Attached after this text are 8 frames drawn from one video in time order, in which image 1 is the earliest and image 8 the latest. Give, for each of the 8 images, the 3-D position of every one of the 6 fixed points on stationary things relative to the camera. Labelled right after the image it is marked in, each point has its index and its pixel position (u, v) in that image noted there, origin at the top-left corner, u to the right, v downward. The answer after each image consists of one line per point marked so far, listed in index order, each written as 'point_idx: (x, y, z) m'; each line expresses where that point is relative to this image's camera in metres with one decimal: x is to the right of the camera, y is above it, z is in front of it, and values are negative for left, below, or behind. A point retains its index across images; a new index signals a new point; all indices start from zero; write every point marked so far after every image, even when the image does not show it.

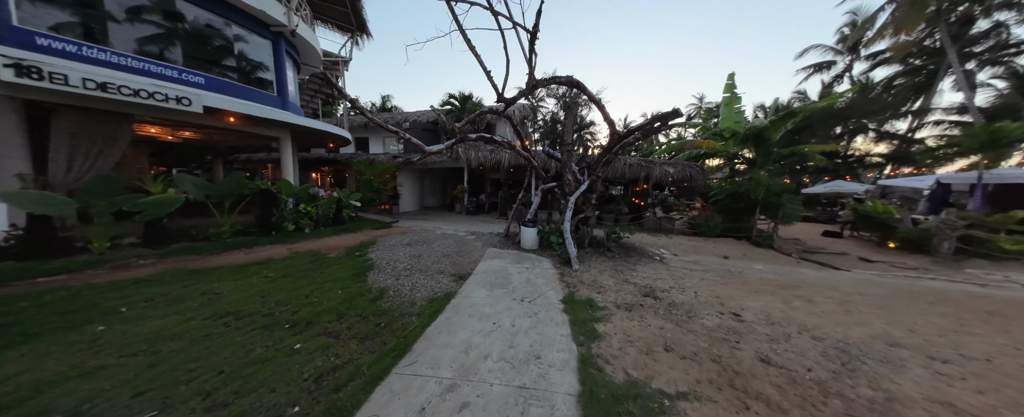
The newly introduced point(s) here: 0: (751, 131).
0: (+8.5, +2.8, +8.3) m
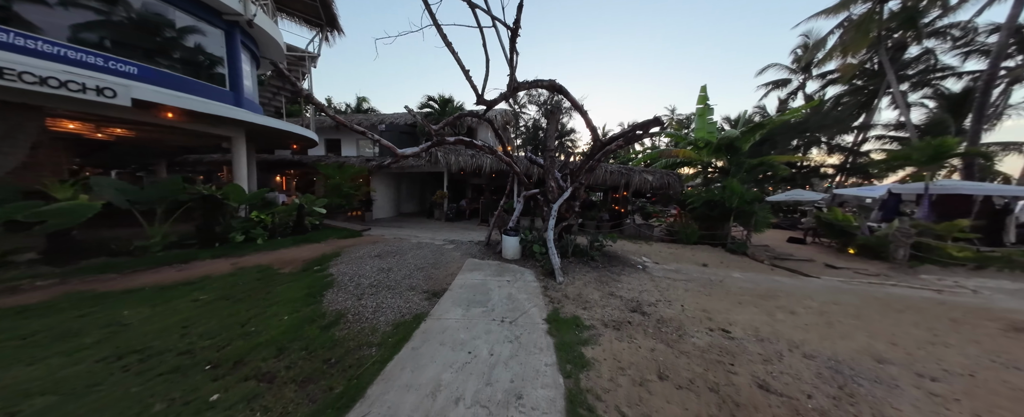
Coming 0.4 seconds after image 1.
0: (+7.8, +2.5, +8.6) m
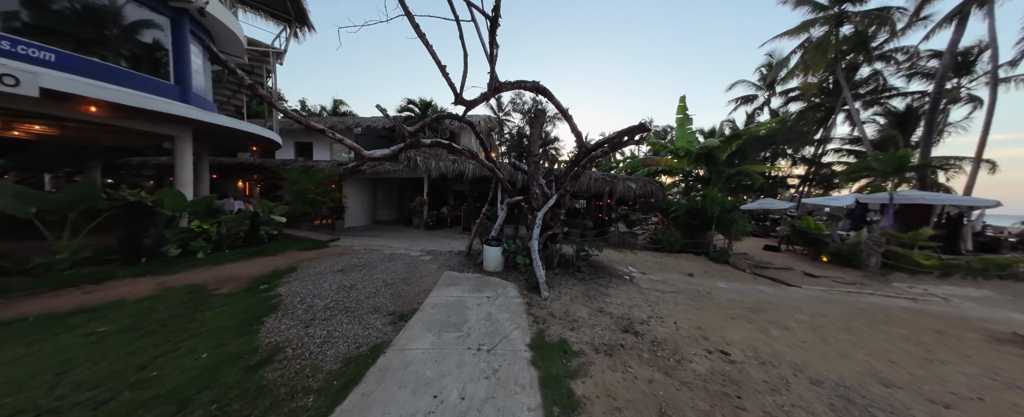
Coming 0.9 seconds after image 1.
0: (+7.2, +2.2, +8.8) m
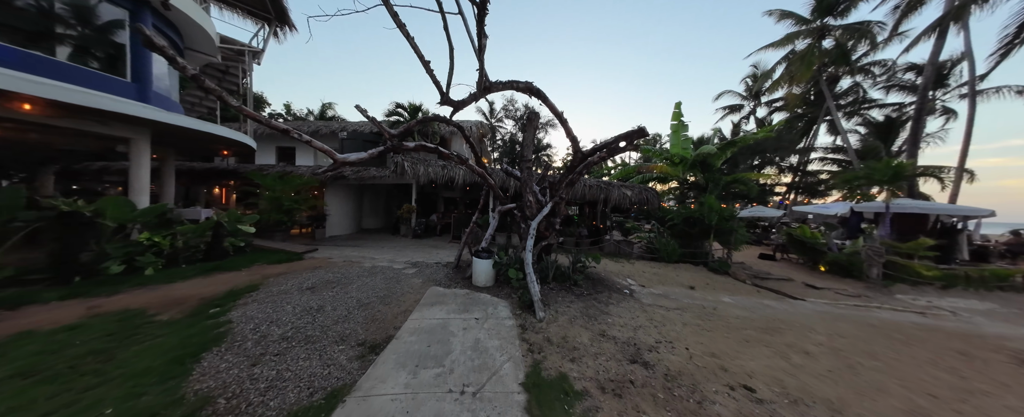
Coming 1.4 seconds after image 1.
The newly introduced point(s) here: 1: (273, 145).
0: (+6.9, +1.9, +8.6) m
1: (-15.7, +4.1, +15.3) m
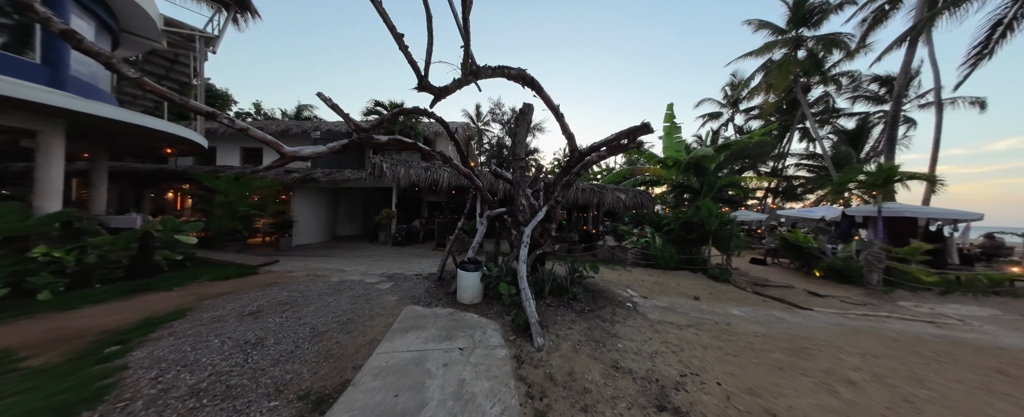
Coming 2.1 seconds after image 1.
0: (+6.5, +1.7, +8.4) m
1: (-16.5, +3.8, +13.9) m
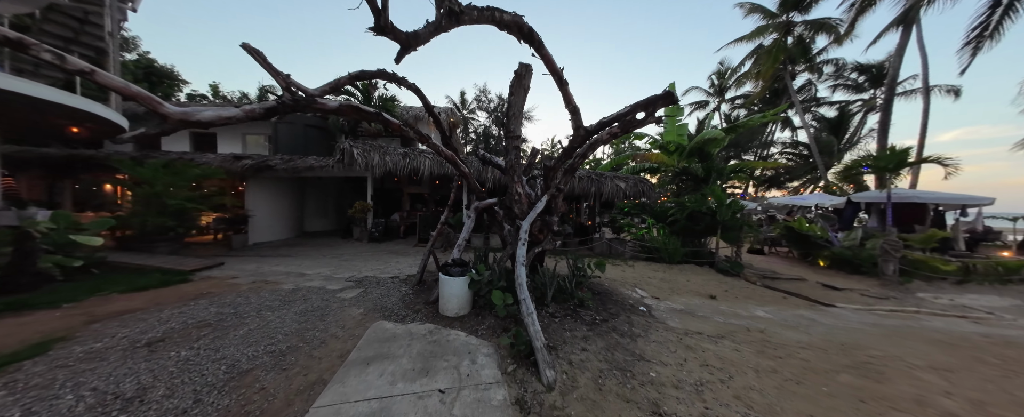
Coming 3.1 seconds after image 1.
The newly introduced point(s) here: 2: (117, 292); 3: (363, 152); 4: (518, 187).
0: (+6.2, +2.1, +7.8) m
1: (-17.1, +4.1, +11.9) m
2: (-7.1, -1.5, +4.2) m
3: (-5.7, +2.2, +8.9) m
4: (+0.1, +0.4, +4.2) m
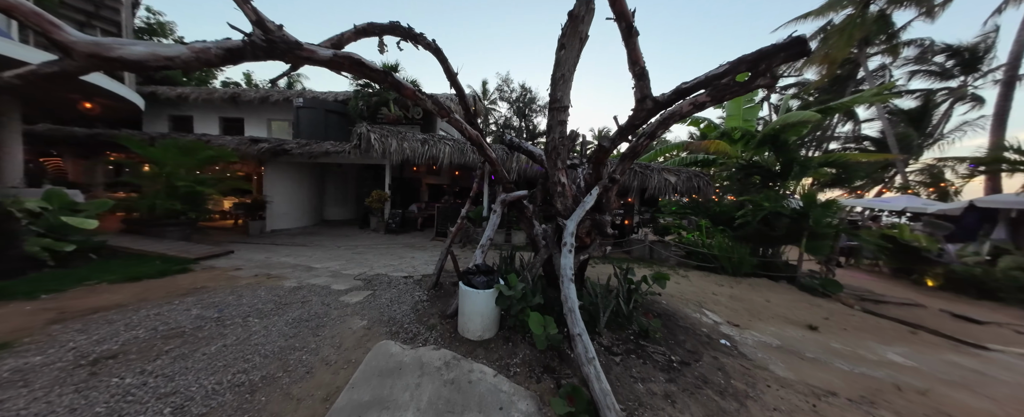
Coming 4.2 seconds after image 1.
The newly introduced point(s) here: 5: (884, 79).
0: (+7.0, +2.1, +6.3) m
1: (-15.8, +4.9, +12.1) m
2: (-6.6, -1.2, +3.8) m
3: (-4.7, +2.5, +8.3) m
4: (+0.7, +0.5, +3.3) m
5: (+27.0, +9.1, +16.4) m
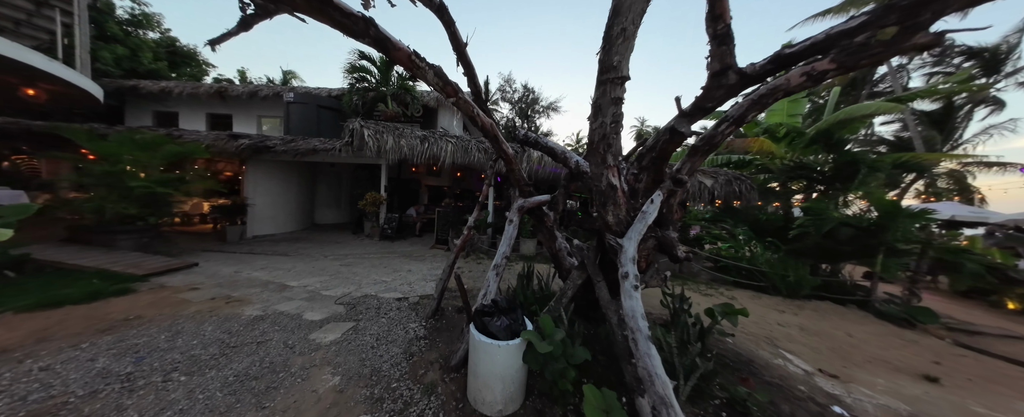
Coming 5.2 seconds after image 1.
0: (+7.4, +1.9, +5.5) m
1: (-15.4, +4.8, +11.2) m
2: (-6.3, -1.3, +2.9) m
3: (-4.4, +2.4, +7.5) m
4: (+1.0, +0.3, +2.4) m
5: (+27.4, +8.7, +15.6) m
